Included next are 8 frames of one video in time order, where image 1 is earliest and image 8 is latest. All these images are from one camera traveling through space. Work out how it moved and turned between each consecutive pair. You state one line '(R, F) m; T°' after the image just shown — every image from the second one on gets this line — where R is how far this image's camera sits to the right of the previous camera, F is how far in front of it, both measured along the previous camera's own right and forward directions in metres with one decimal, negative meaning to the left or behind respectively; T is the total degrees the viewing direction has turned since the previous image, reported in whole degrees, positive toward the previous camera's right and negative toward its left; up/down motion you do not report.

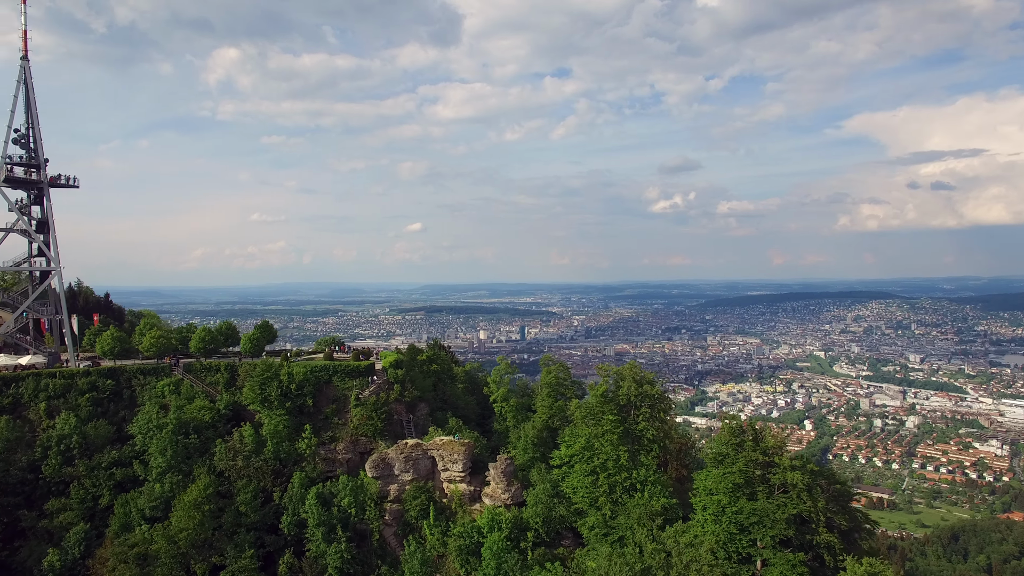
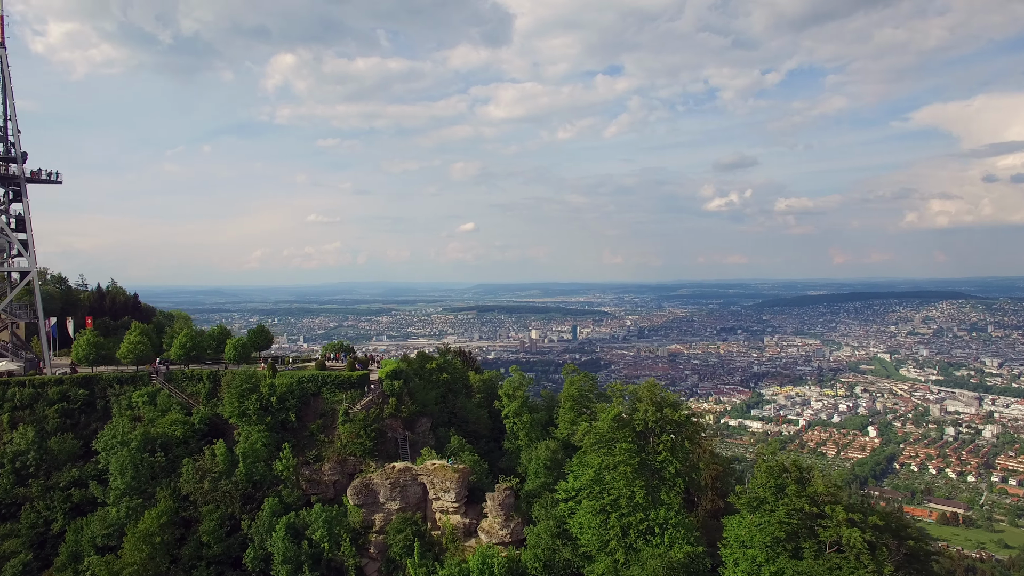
(+1.8, +3.8) m; -5°
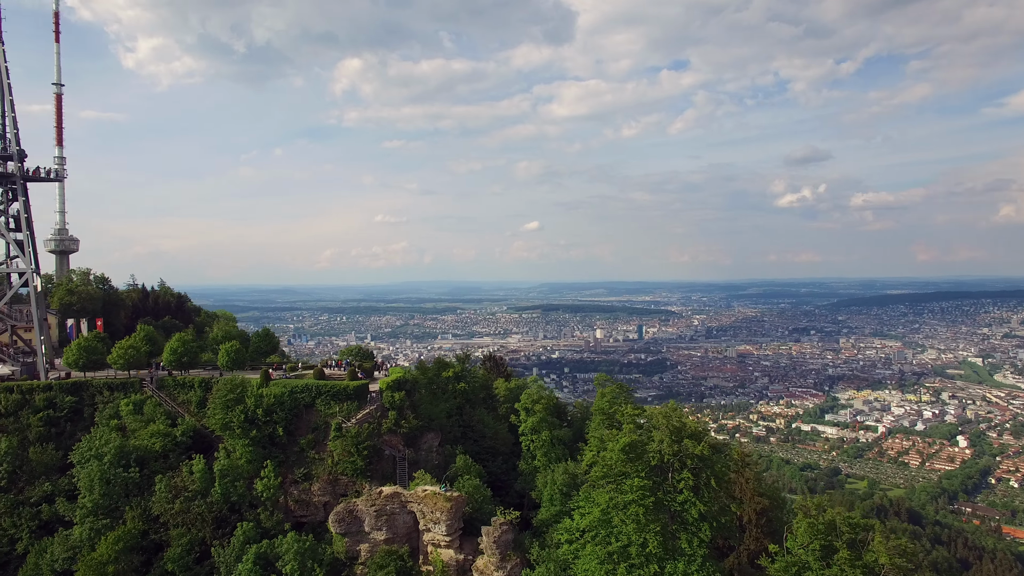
(+2.0, +3.3) m; -6°
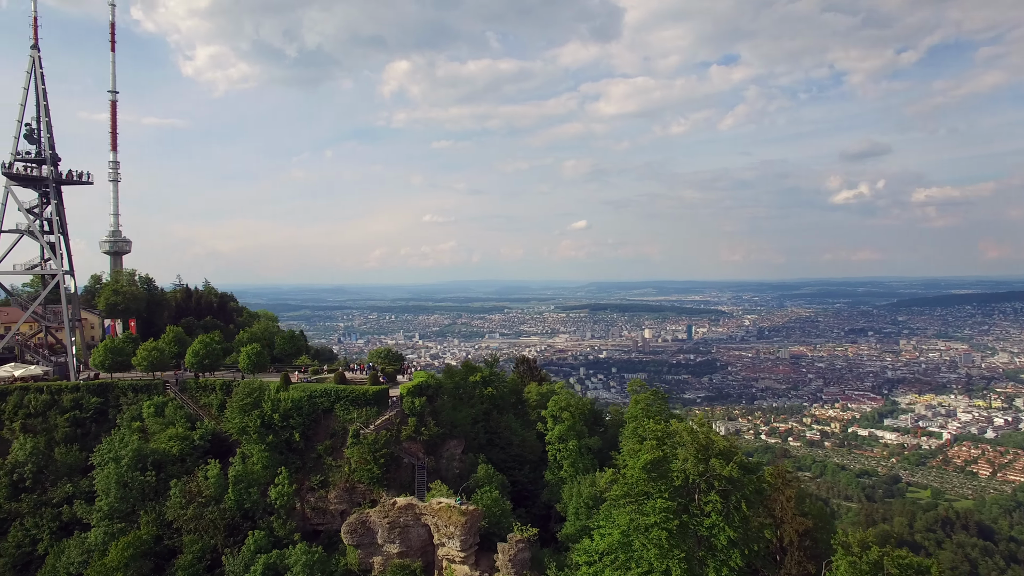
(+0.8, +1.2) m; -4°
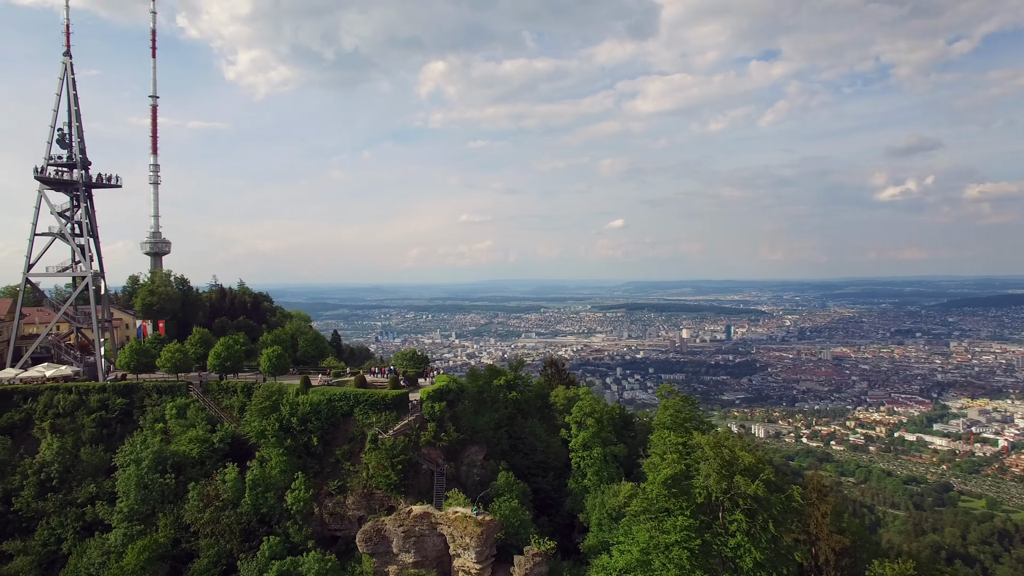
(+0.5, +0.7) m; -3°
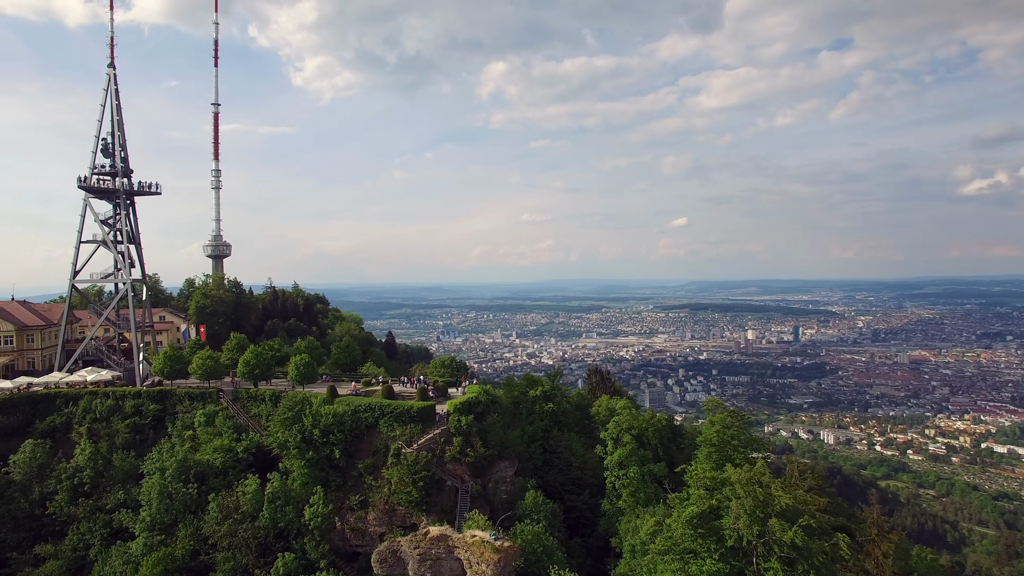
(+1.1, +1.3) m; -5°
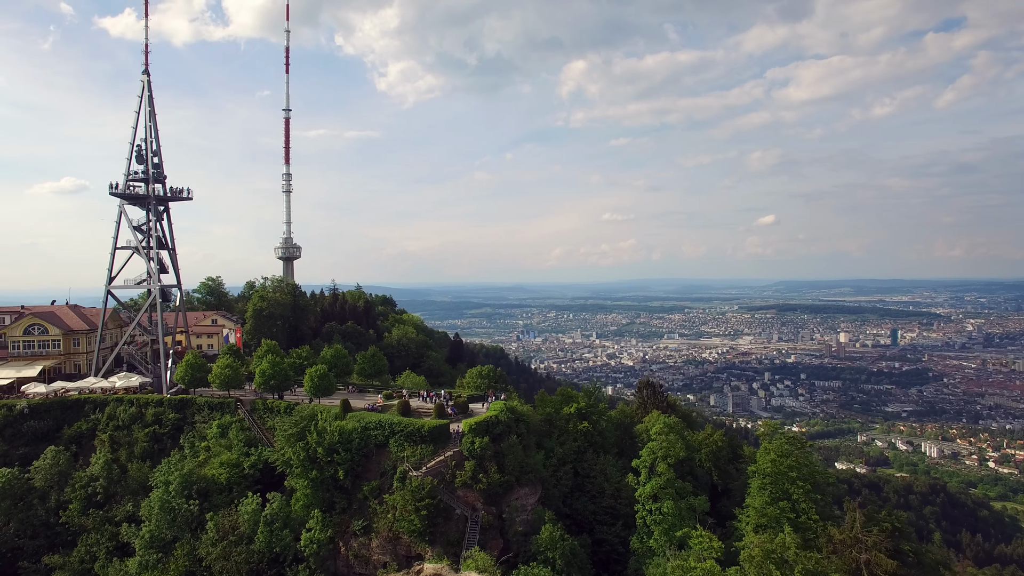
(+2.0, +2.3) m; -7°
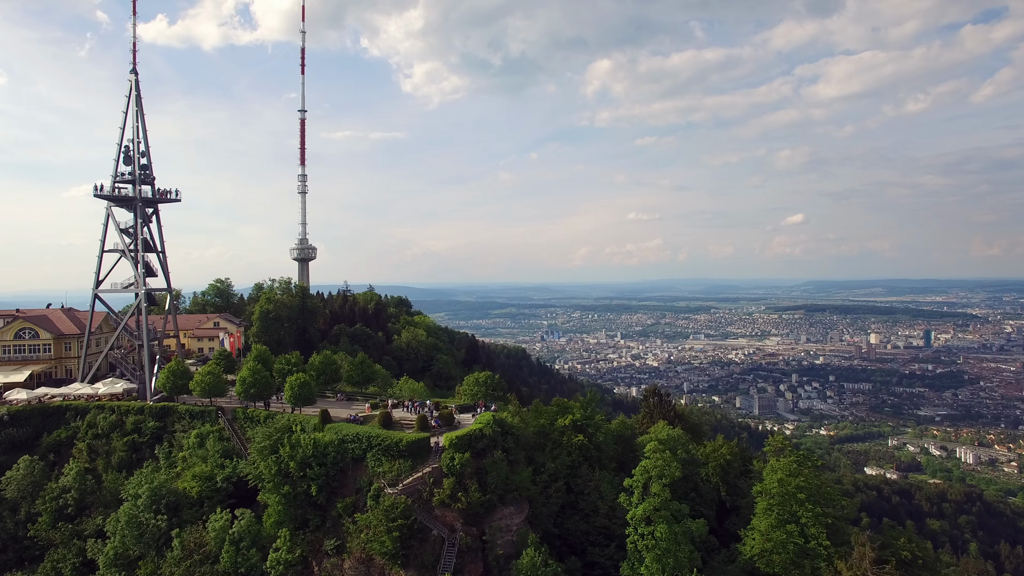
(+1.3, +1.4) m; -2°
